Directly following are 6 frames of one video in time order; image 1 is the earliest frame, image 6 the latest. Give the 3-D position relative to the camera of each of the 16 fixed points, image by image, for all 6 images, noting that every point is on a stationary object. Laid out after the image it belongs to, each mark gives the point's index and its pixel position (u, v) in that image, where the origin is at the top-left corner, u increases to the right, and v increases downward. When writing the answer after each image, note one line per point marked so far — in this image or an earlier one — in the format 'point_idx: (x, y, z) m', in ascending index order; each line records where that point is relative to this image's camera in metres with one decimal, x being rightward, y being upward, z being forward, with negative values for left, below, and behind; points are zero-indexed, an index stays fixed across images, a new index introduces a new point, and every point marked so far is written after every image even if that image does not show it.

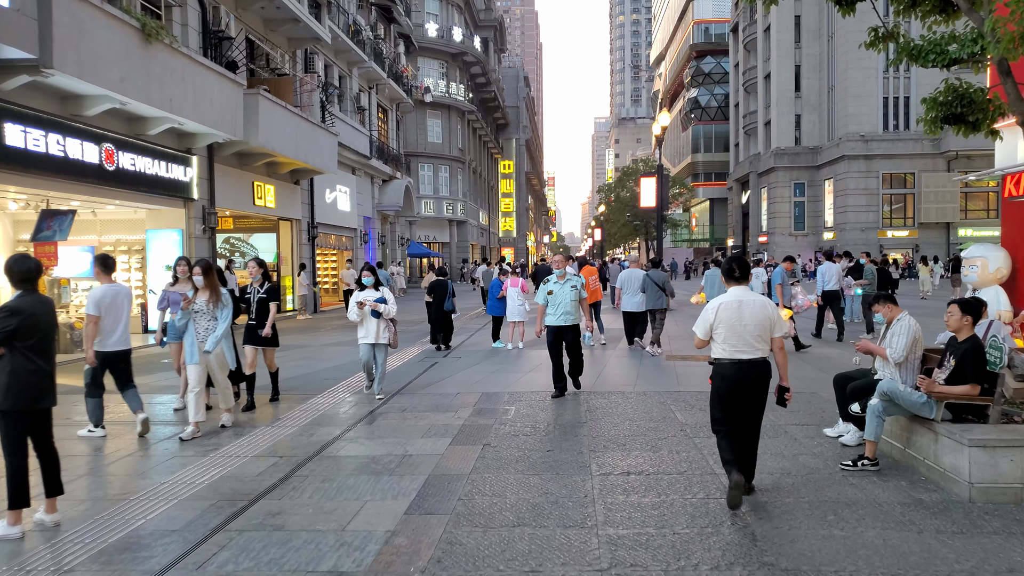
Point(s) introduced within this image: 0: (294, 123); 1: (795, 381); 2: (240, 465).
0: (-5.2, +4.0, +18.5) m
1: (+3.2, -1.1, +8.8) m
2: (-2.0, -1.3, +5.6) m
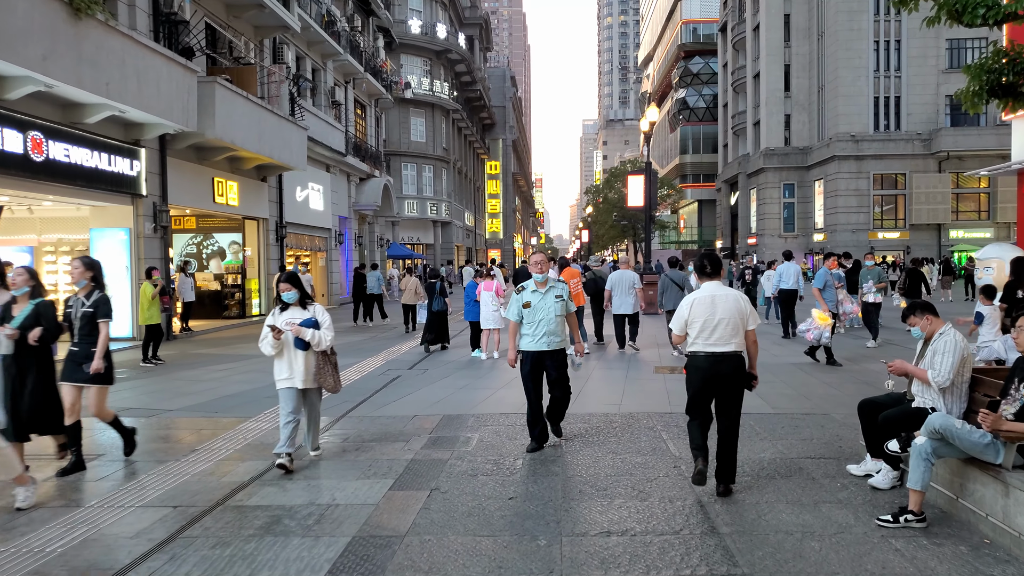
0: (-5.7, +3.9, +17.3) m
1: (+2.9, -1.1, +7.7) m
2: (-2.3, -1.3, +4.4) m
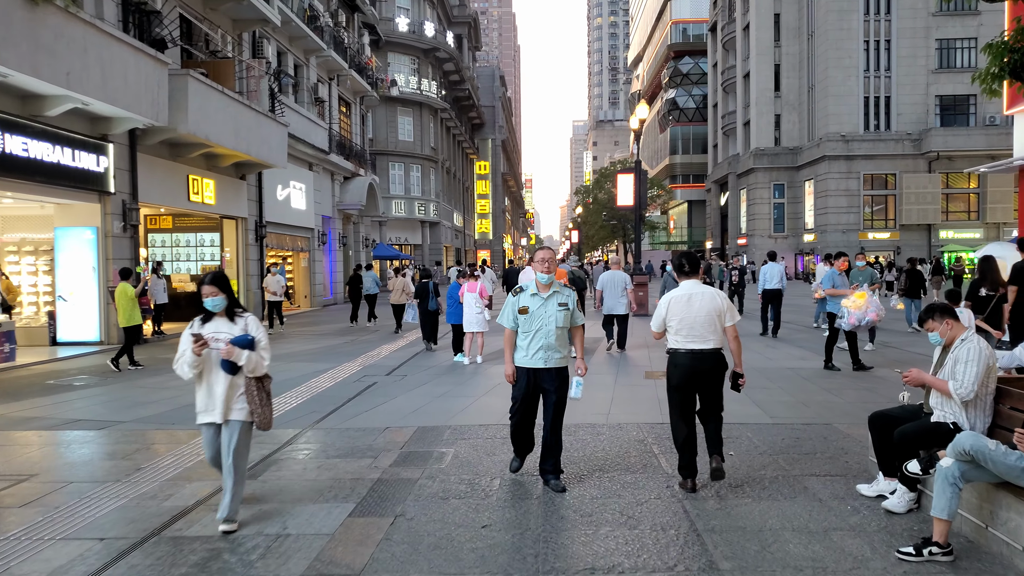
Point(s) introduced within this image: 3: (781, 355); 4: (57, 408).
0: (-6.0, +3.8, +16.7) m
1: (+2.7, -1.1, +7.2) m
2: (-2.4, -1.3, +3.9) m
3: (+4.0, -1.0, +11.7) m
4: (-4.8, -1.3, +8.1) m
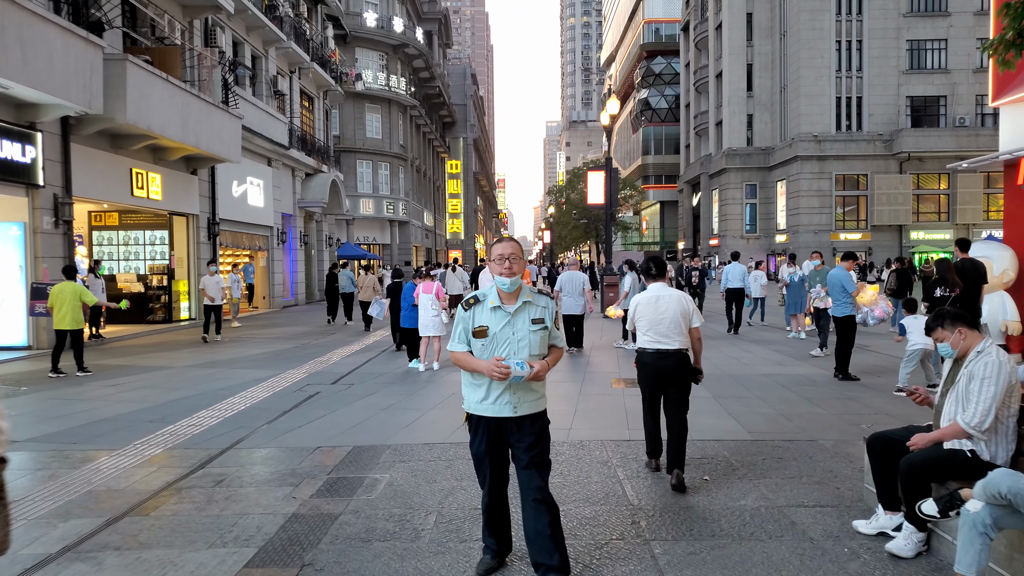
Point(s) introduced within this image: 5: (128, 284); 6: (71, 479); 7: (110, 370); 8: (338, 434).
0: (-6.8, +3.8, +15.7) m
1: (+2.3, -1.1, +6.5) m
2: (-2.7, -1.3, +3.0) m
3: (+3.5, -1.0, +11.0) m
4: (-5.2, -1.3, +7.2) m
5: (-8.9, +0.1, +17.9) m
6: (-3.0, -1.3, +5.3) m
7: (-5.6, -1.2, +10.9) m
8: (-1.4, -1.2, +6.4) m
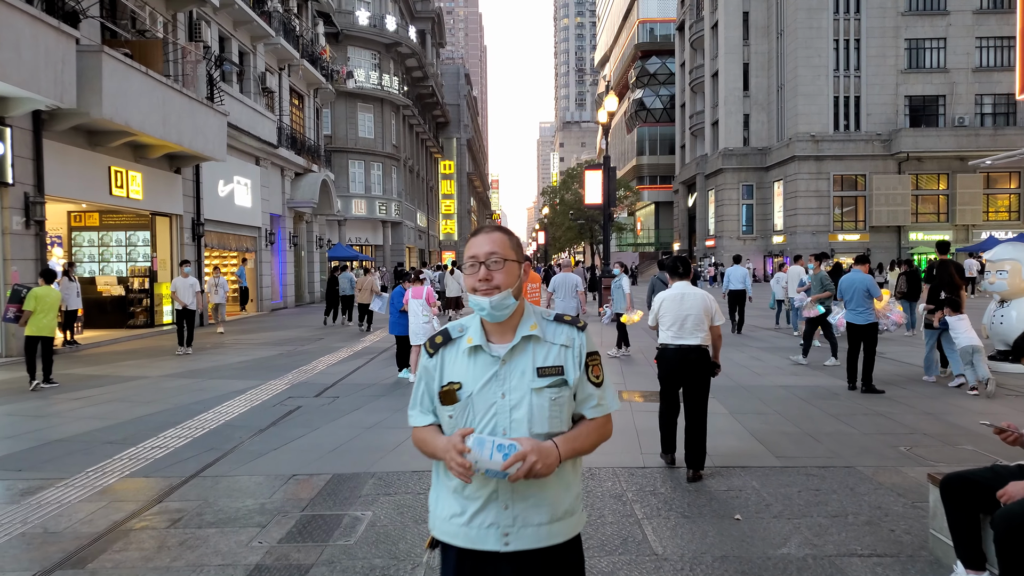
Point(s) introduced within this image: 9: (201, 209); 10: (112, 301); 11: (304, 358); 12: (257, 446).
0: (-6.8, +3.8, +15.0) m
1: (+2.3, -1.2, +5.9) m
2: (-2.7, -1.4, +2.3) m
3: (+3.4, -1.1, +10.4) m
4: (-5.2, -1.3, +6.5) m
5: (-9.0, 0.0, +17.2) m
6: (-3.0, -1.4, +4.6) m
7: (-5.7, -1.2, +10.2) m
8: (-1.4, -1.3, +5.7) m
9: (-7.8, +2.0, +19.4) m
10: (-8.9, -0.3, +17.2) m
11: (-3.4, -1.1, +12.5) m
12: (-2.1, -1.3, +6.3) m
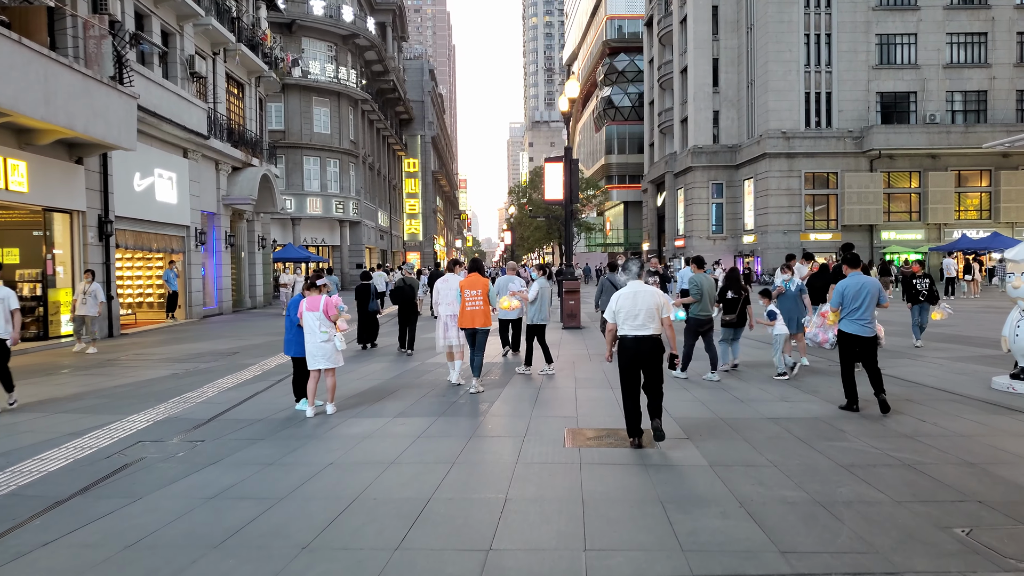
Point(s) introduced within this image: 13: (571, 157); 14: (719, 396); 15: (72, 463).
0: (-7.8, +3.6, +12.8) m
1: (+1.7, -1.3, +4.1) m
2: (-3.2, -1.5, +0.4) m
3: (+2.6, -1.1, +8.6) m
4: (-5.9, -1.4, +4.4) m
5: (-10.0, -0.1, +14.9) m
6: (-3.5, -1.4, +2.6) m
7: (-6.4, -1.3, +8.1) m
8: (-2.0, -1.3, +3.8) m
9: (-8.9, +1.8, +17.3) m
10: (-9.9, -0.4, +15.0) m
11: (-4.2, -1.2, +10.5) m
12: (-2.7, -1.4, +4.3) m
13: (+1.4, +3.0, +17.7) m
14: (+2.2, -1.1, +8.4) m
15: (-3.3, -1.3, +5.8) m
